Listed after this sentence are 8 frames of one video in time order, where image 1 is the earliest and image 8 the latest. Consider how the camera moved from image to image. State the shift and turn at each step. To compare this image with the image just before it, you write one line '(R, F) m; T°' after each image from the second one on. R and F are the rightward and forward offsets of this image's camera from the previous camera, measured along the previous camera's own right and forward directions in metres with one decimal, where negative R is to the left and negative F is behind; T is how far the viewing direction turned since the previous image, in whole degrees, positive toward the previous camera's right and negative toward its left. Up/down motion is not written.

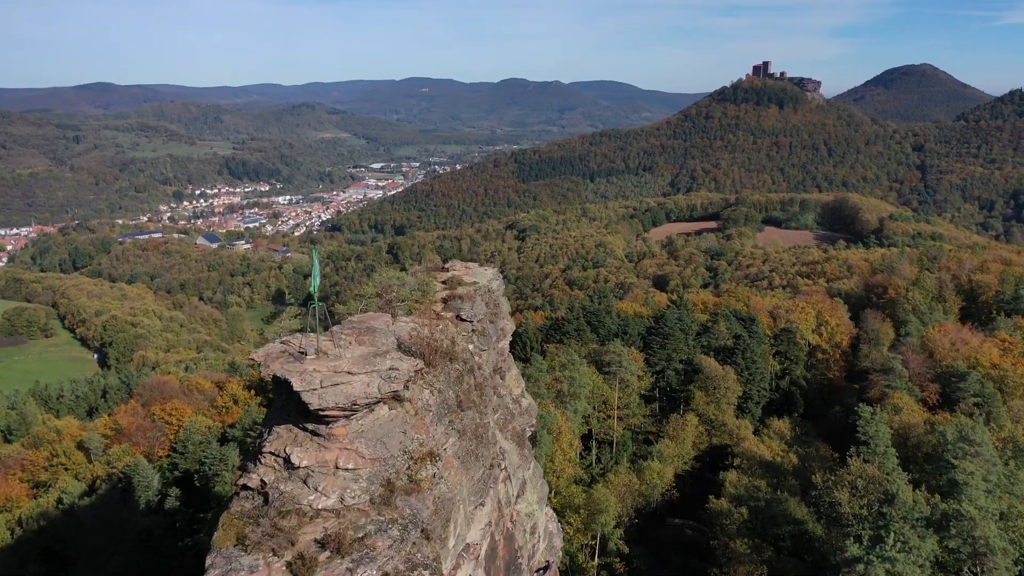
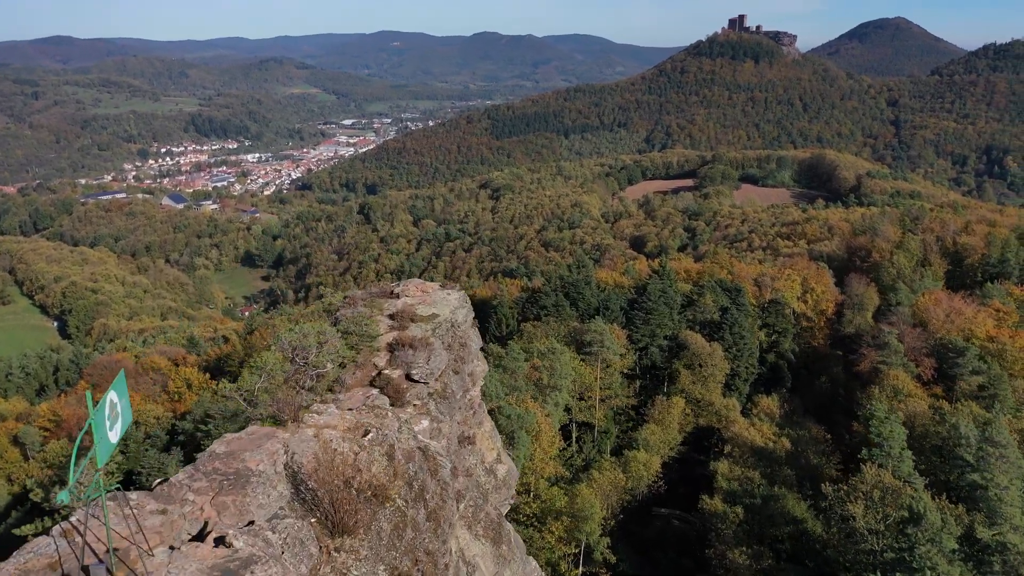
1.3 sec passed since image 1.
(0.0, +1.9) m; +2°
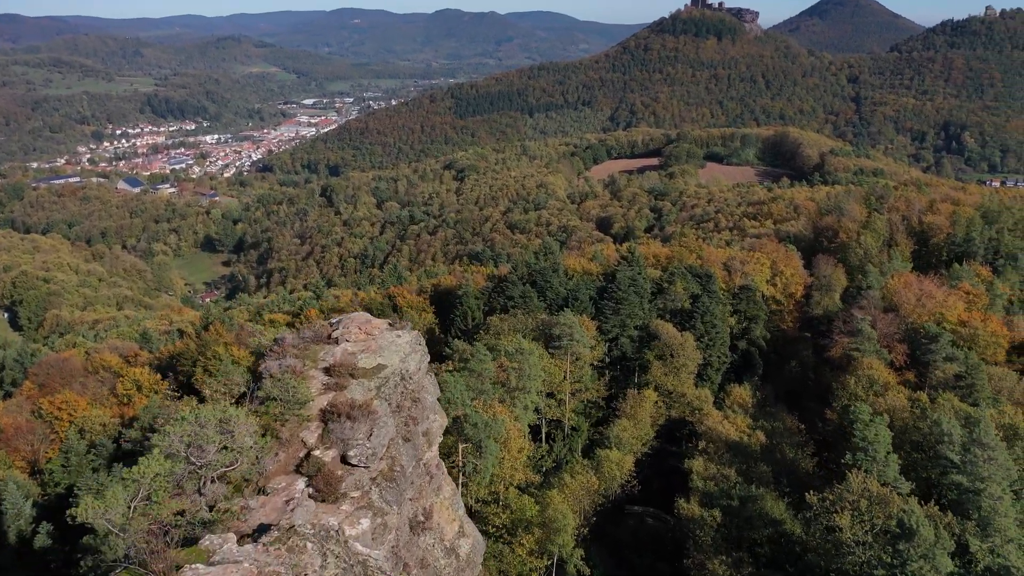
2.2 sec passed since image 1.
(0.0, +1.0) m; +2°
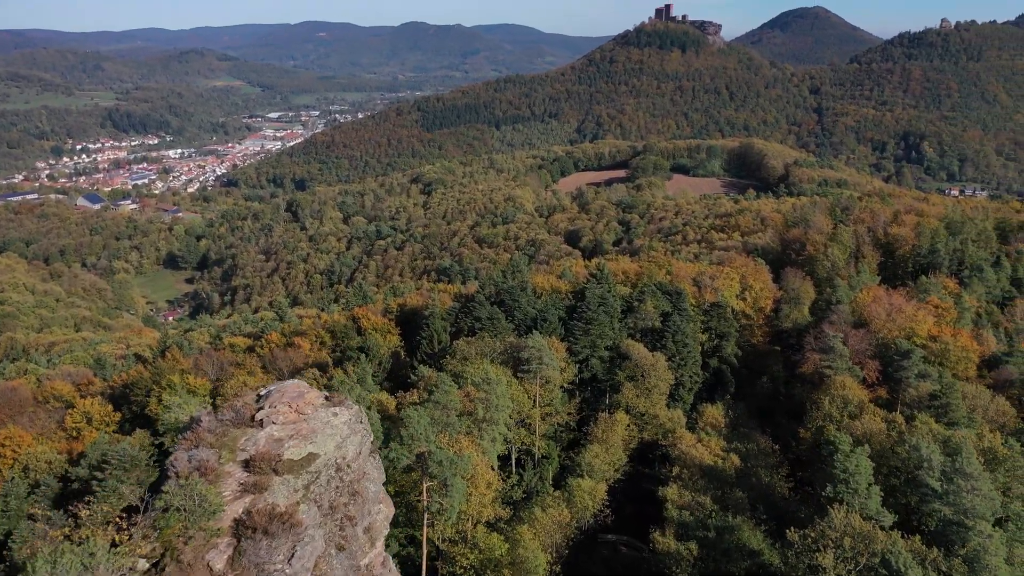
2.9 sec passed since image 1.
(+0.1, +0.7) m; +2°
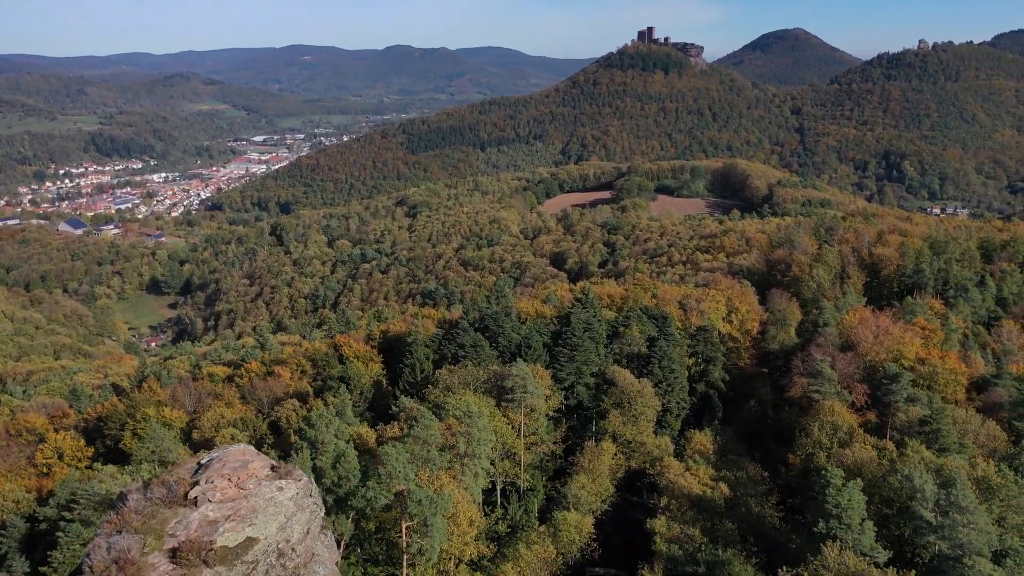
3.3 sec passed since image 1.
(+0.1, +0.4) m; +1°
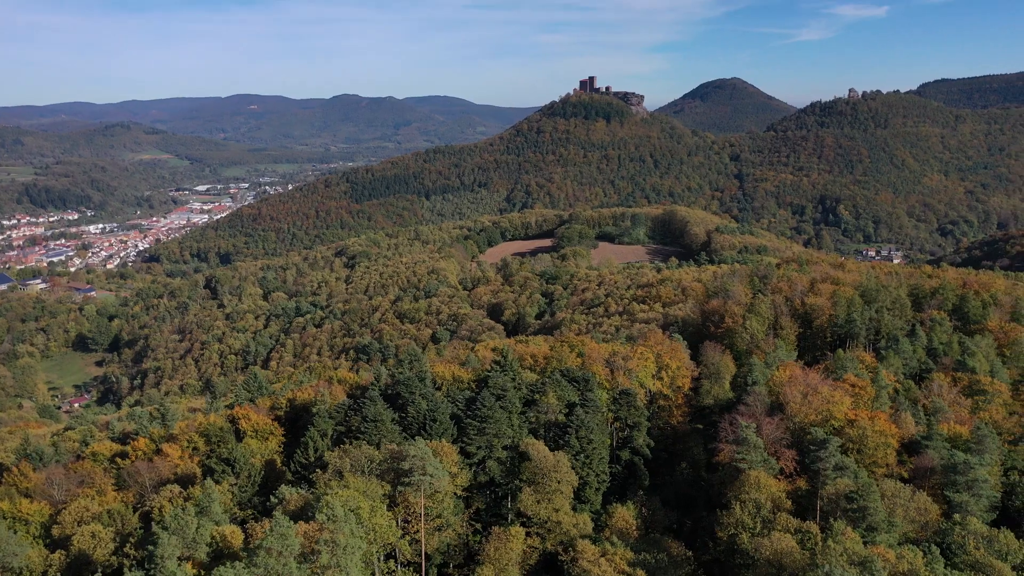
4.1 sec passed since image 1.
(+1.4, +1.7) m; +3°
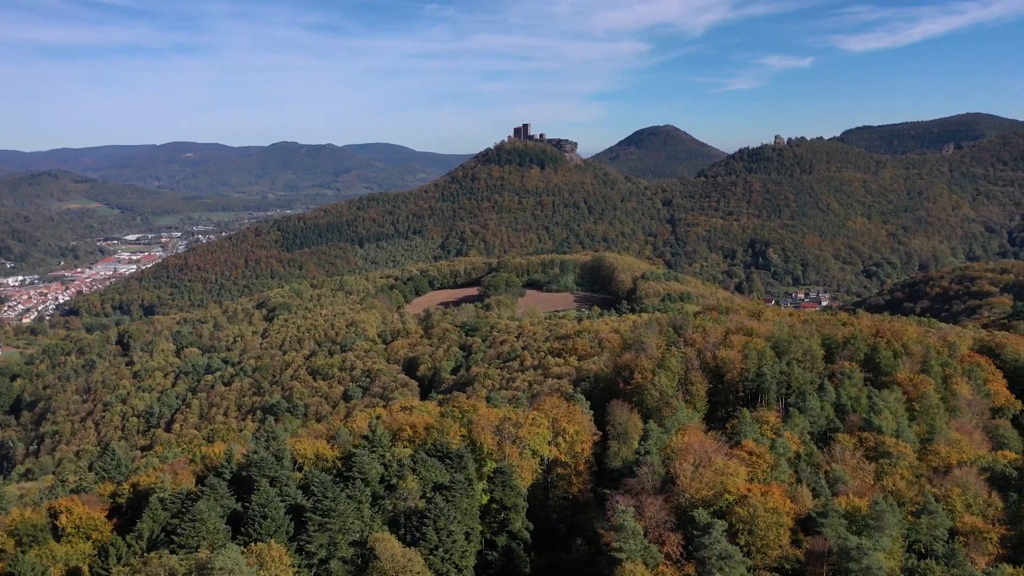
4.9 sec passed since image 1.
(+2.6, +2.5) m; +4°
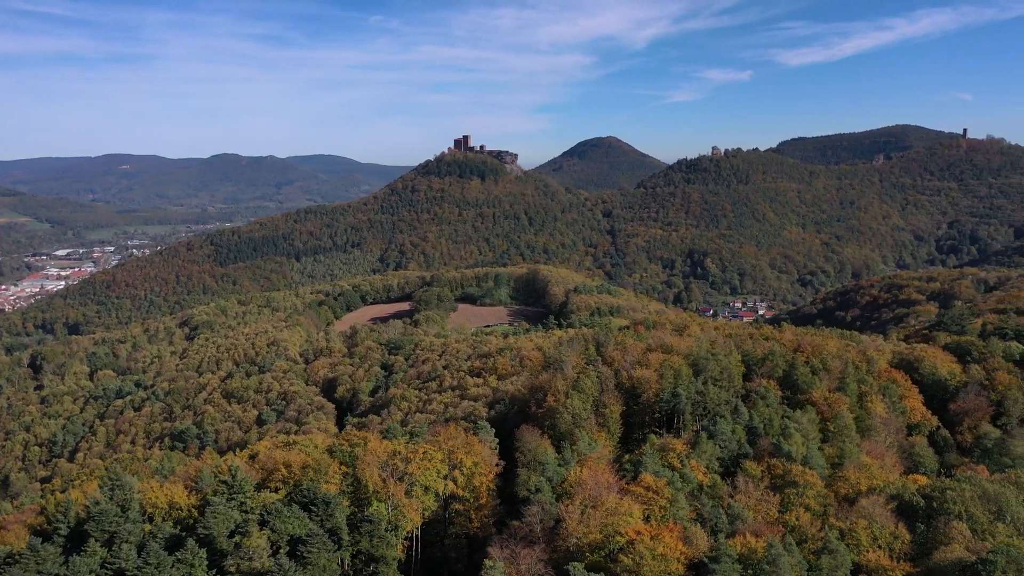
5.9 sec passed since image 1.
(+2.2, +2.2) m; +4°
